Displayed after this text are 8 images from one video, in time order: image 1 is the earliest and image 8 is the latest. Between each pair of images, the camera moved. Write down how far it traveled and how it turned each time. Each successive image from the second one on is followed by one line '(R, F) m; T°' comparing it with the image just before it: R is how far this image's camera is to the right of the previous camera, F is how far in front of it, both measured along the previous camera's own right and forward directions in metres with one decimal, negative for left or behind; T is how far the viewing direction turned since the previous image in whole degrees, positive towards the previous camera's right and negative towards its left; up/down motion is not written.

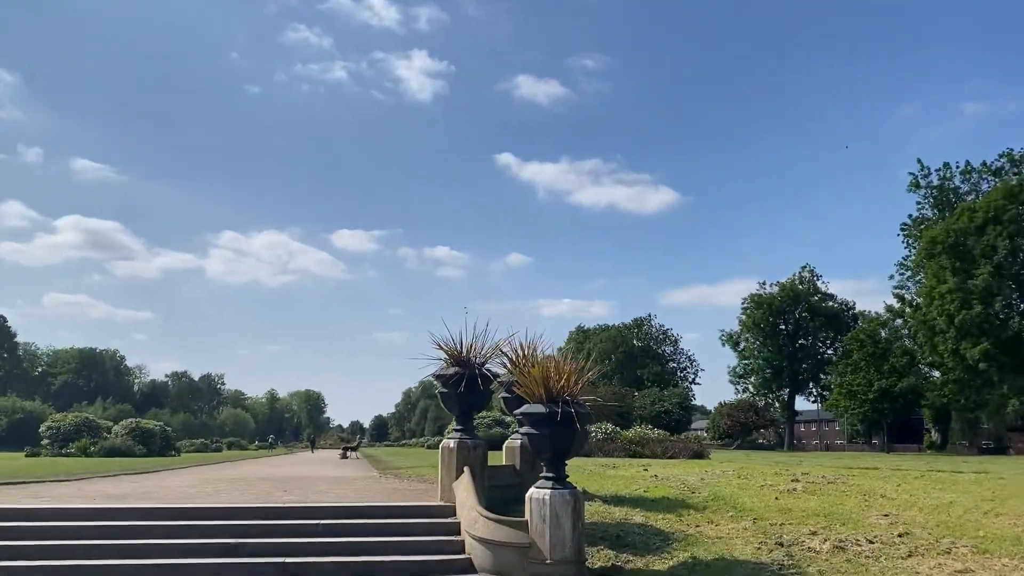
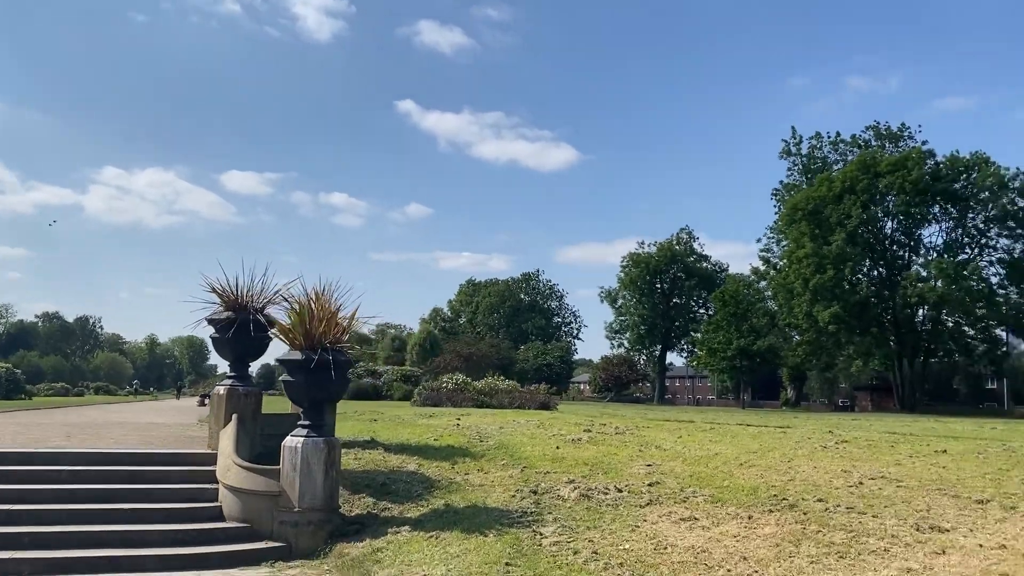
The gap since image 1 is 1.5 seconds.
(+2.0, +0.1) m; +7°
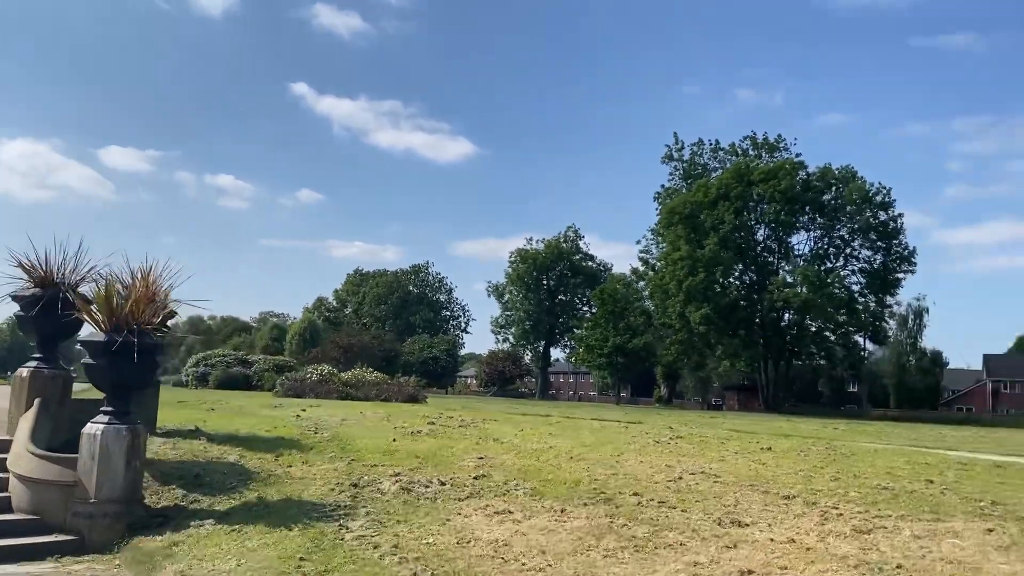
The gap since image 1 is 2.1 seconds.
(+1.0, +0.2) m; +7°
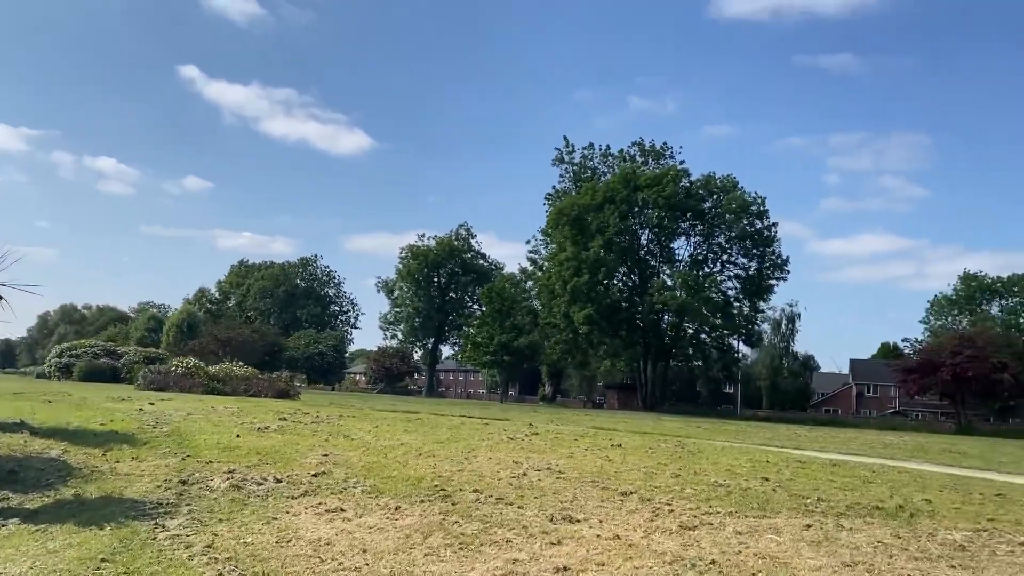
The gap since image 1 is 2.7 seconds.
(+0.7, +0.2) m; +7°
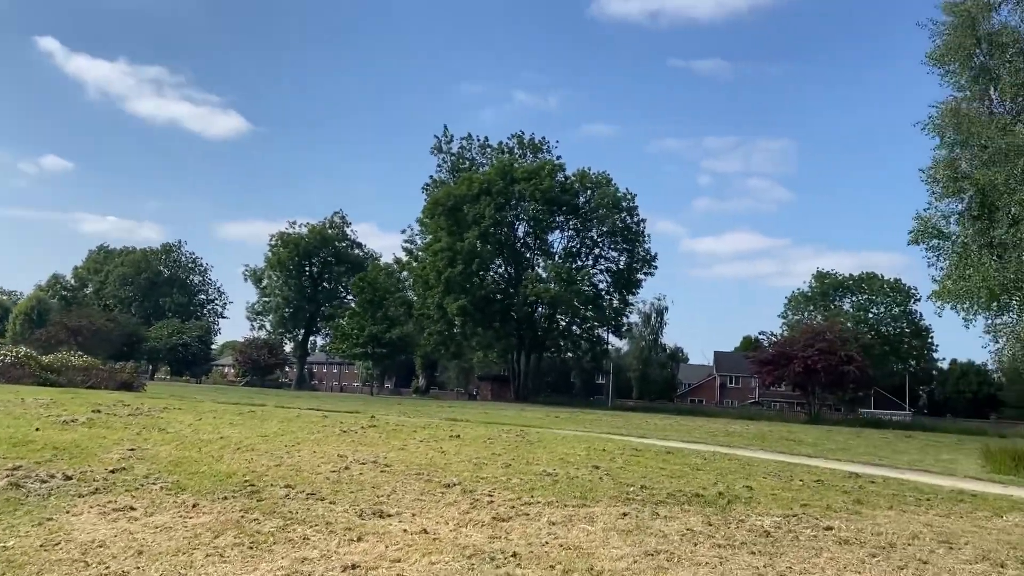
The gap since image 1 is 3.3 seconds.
(+0.8, +0.4) m; +8°
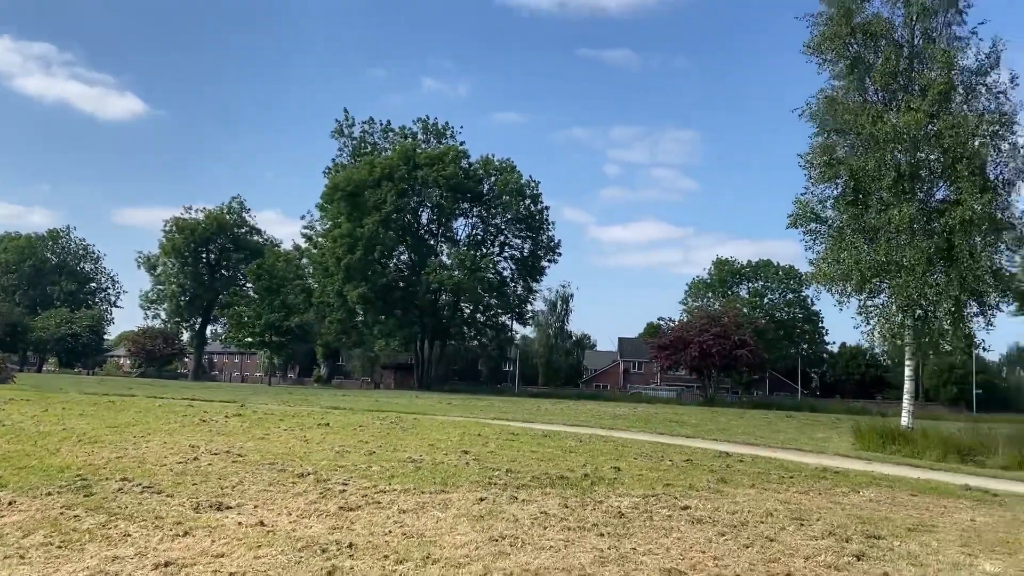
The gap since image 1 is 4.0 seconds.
(+0.7, +0.4) m; +6°
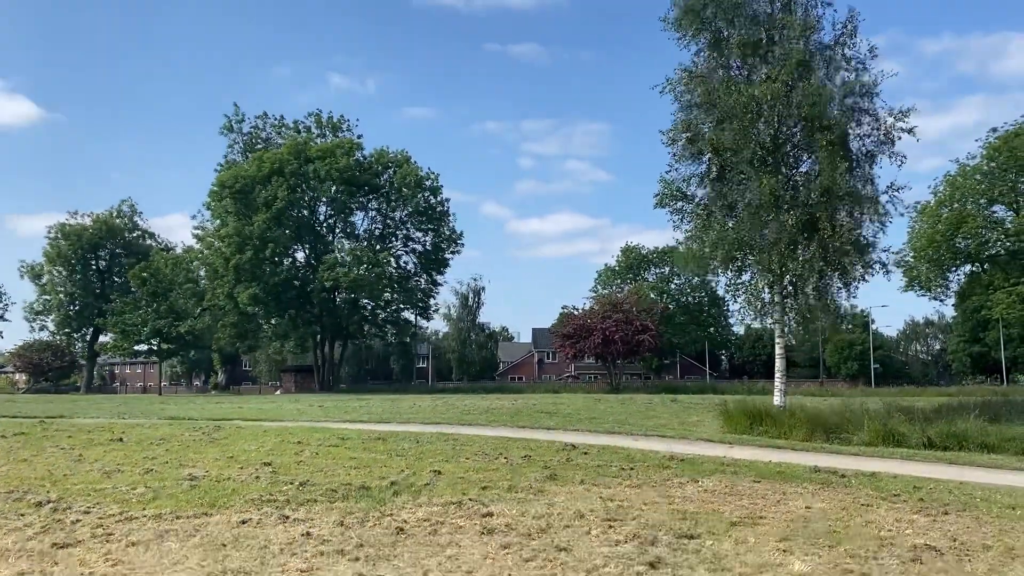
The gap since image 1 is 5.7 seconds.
(+1.7, +1.3) m; +5°
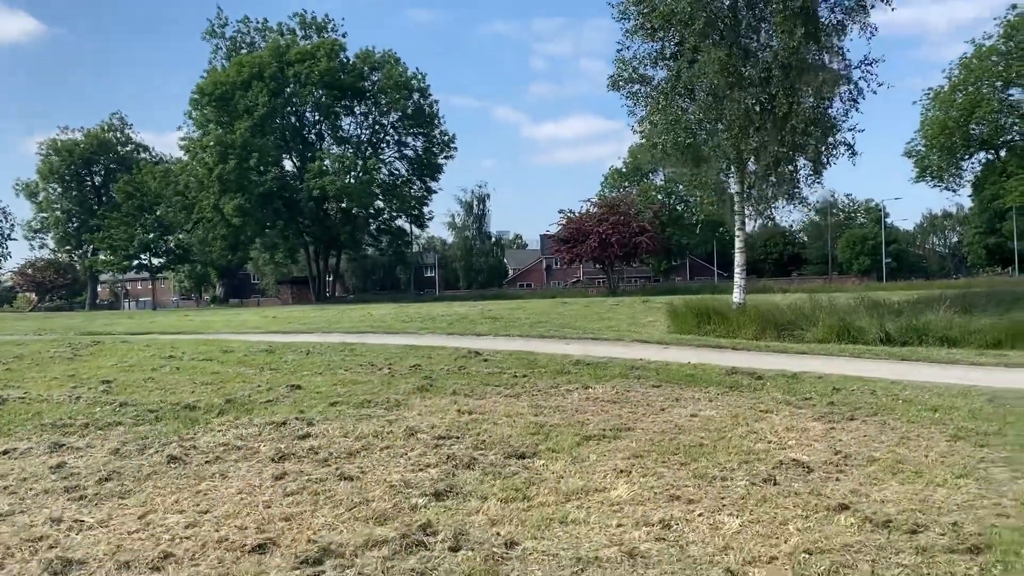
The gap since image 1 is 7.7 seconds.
(+2.0, +1.6) m; -1°
